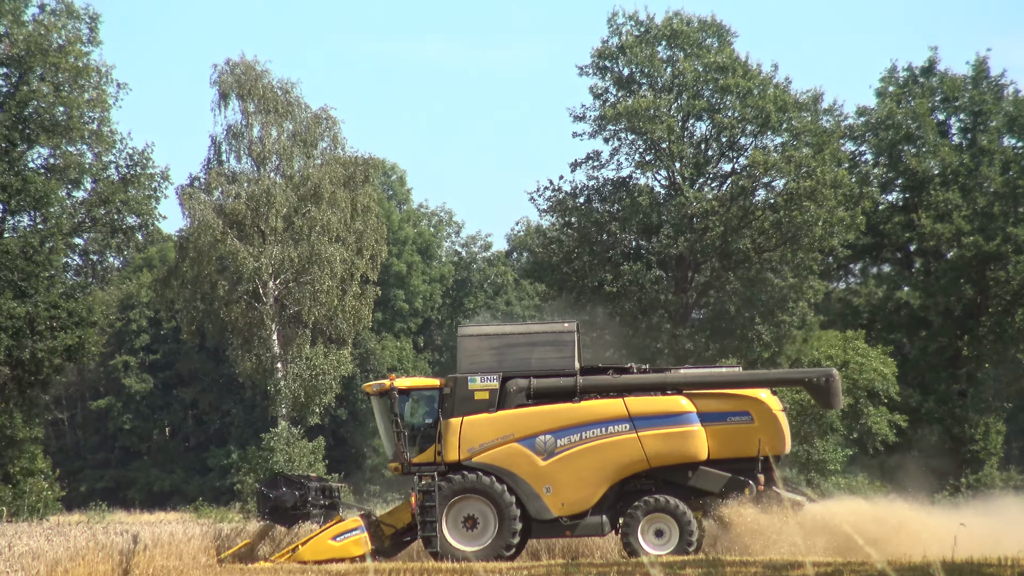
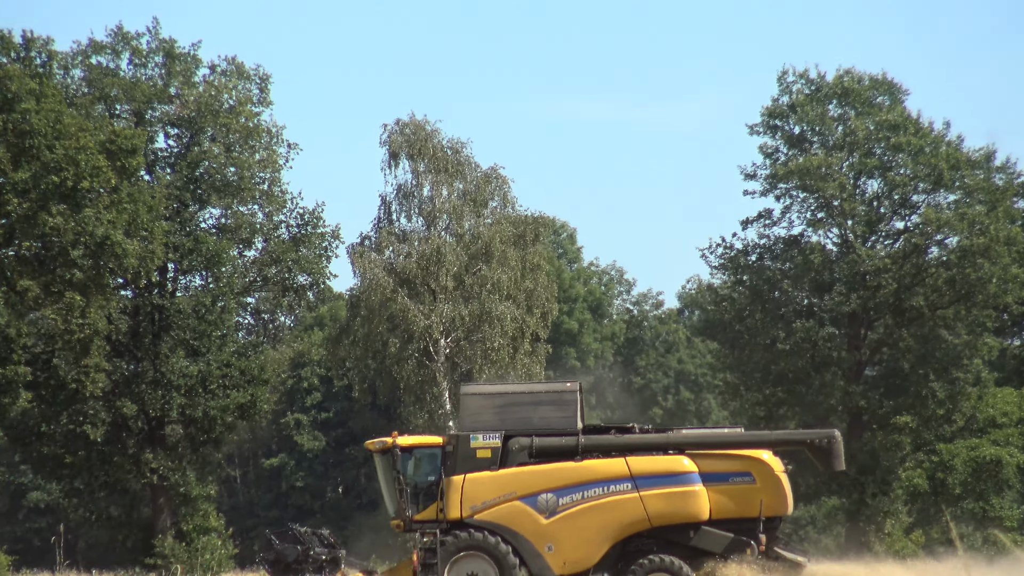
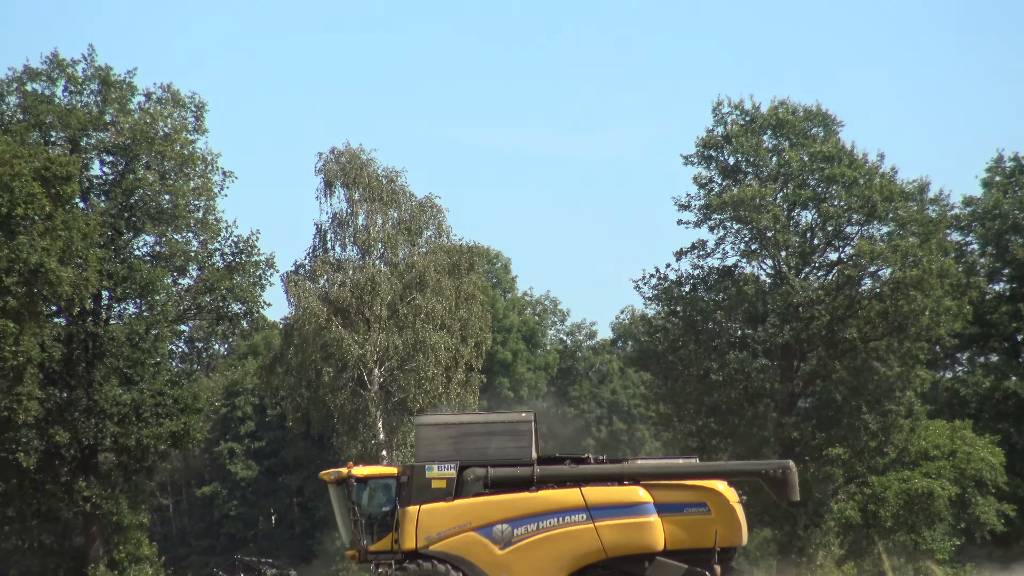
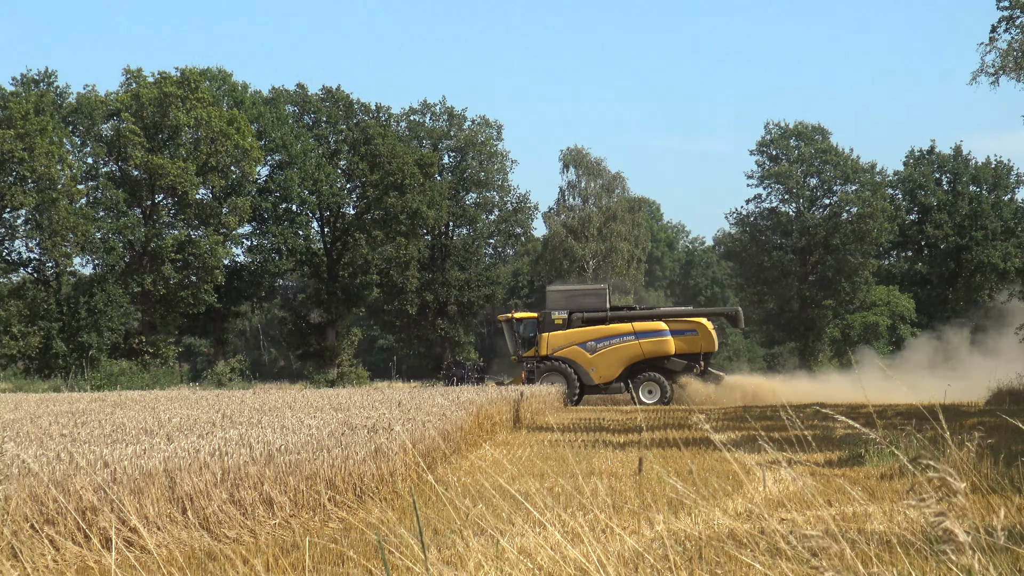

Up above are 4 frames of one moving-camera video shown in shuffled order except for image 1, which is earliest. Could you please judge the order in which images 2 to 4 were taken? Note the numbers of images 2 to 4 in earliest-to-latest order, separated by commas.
3, 2, 4
